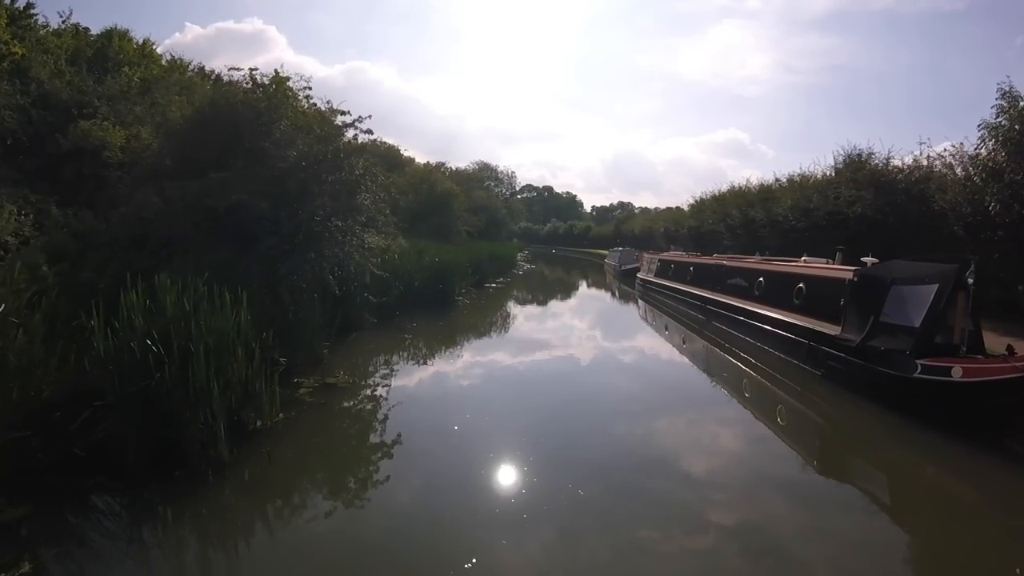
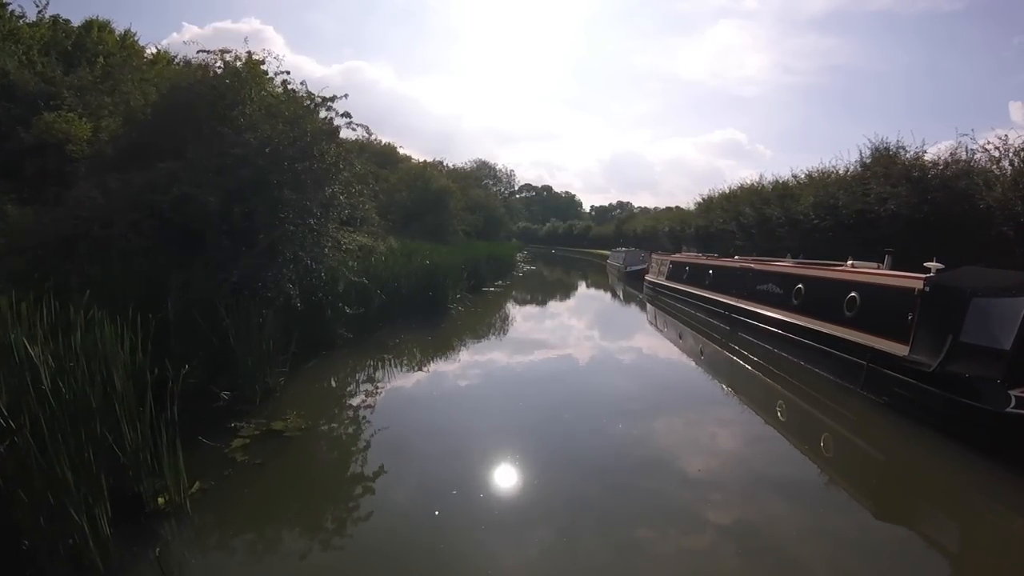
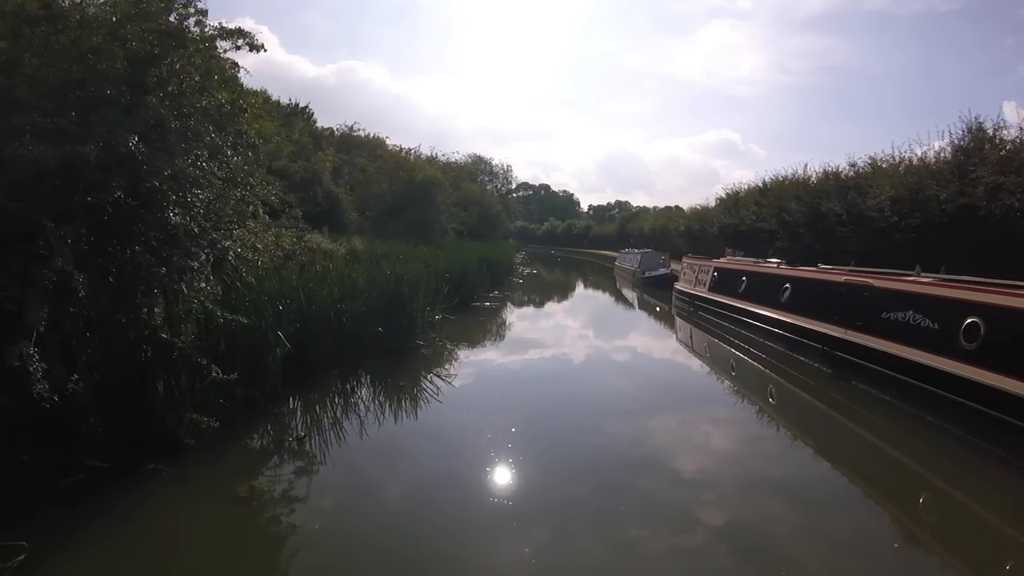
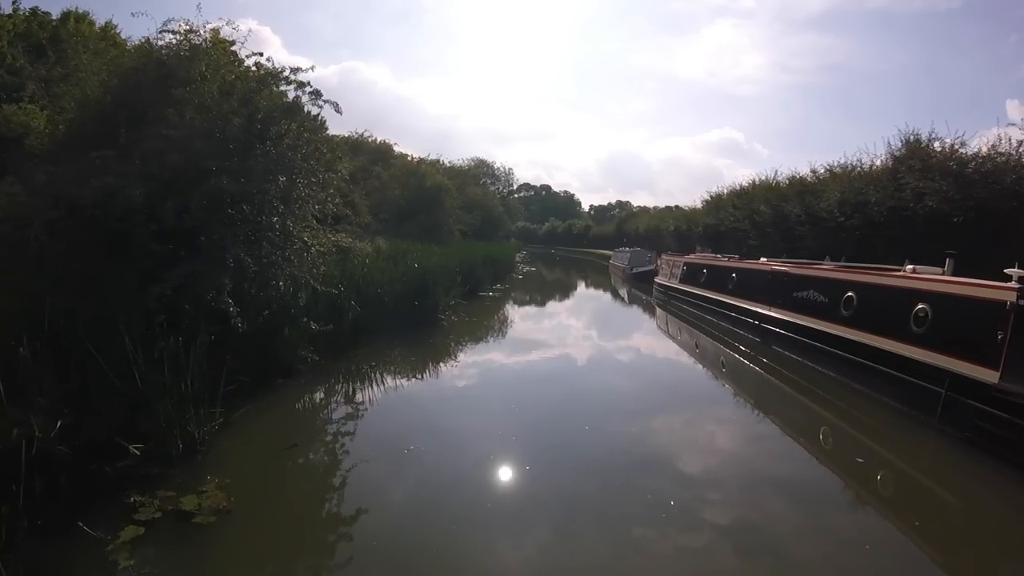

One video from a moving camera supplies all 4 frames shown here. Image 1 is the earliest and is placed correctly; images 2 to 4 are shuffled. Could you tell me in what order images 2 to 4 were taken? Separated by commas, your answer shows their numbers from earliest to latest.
2, 4, 3
